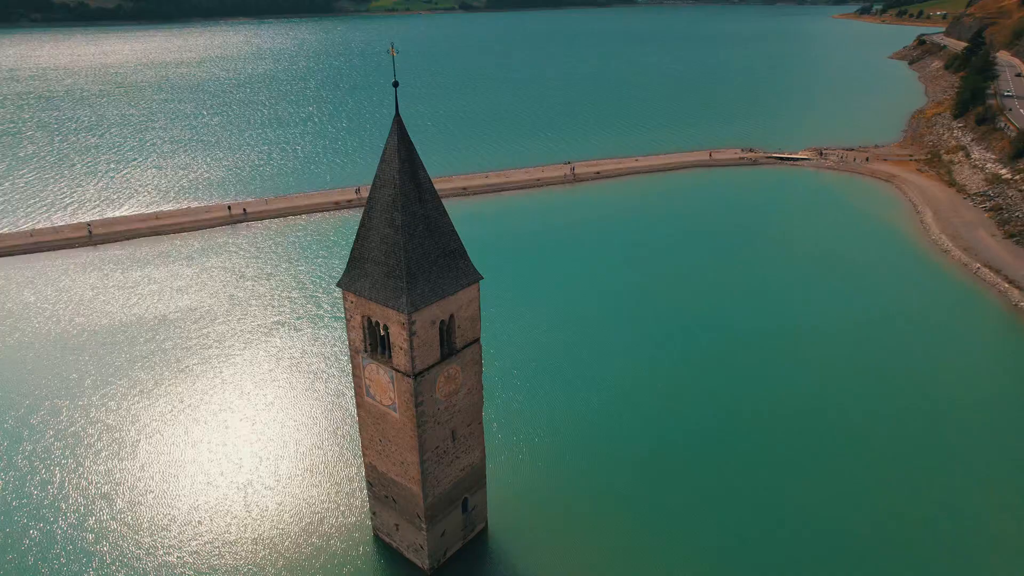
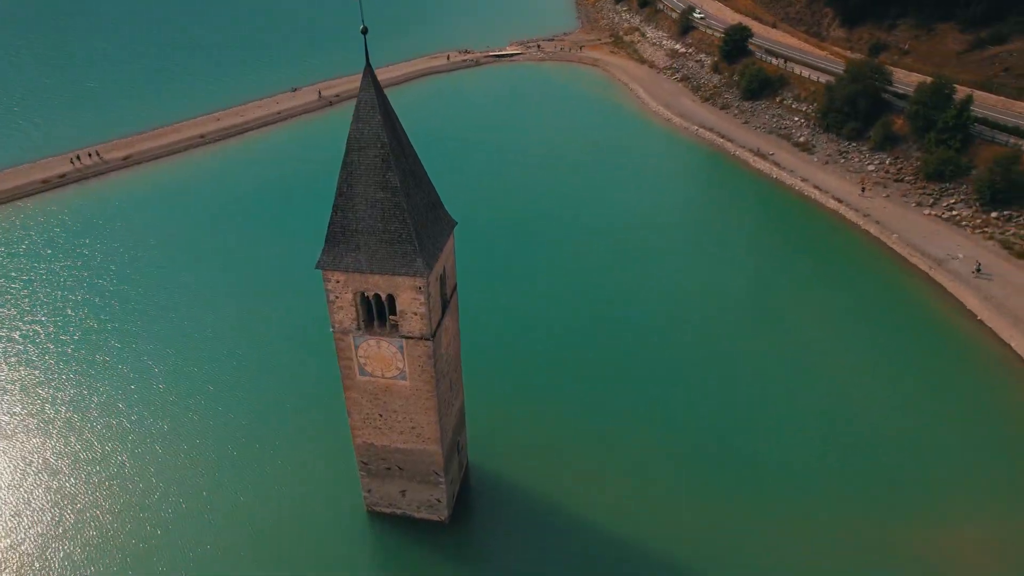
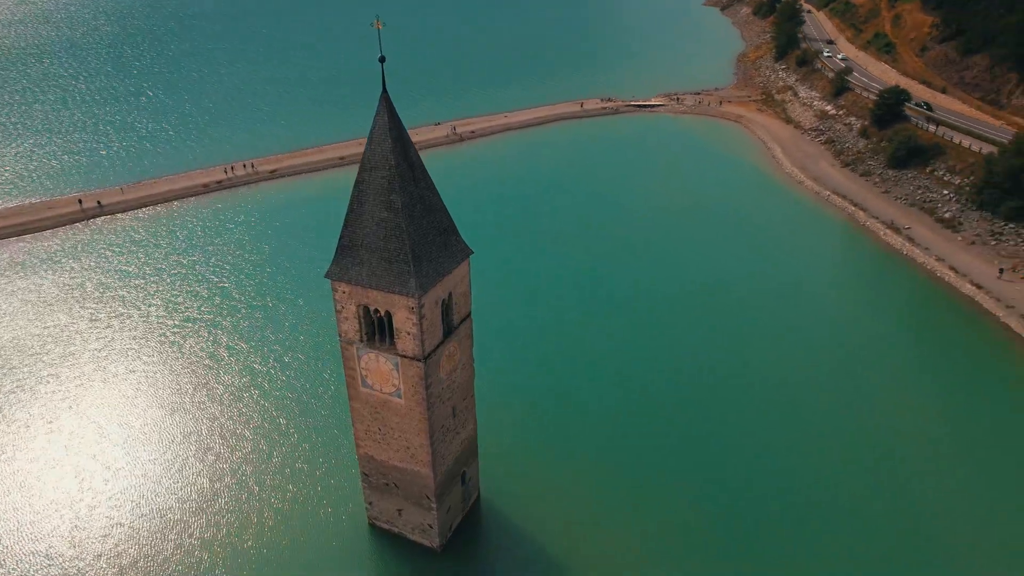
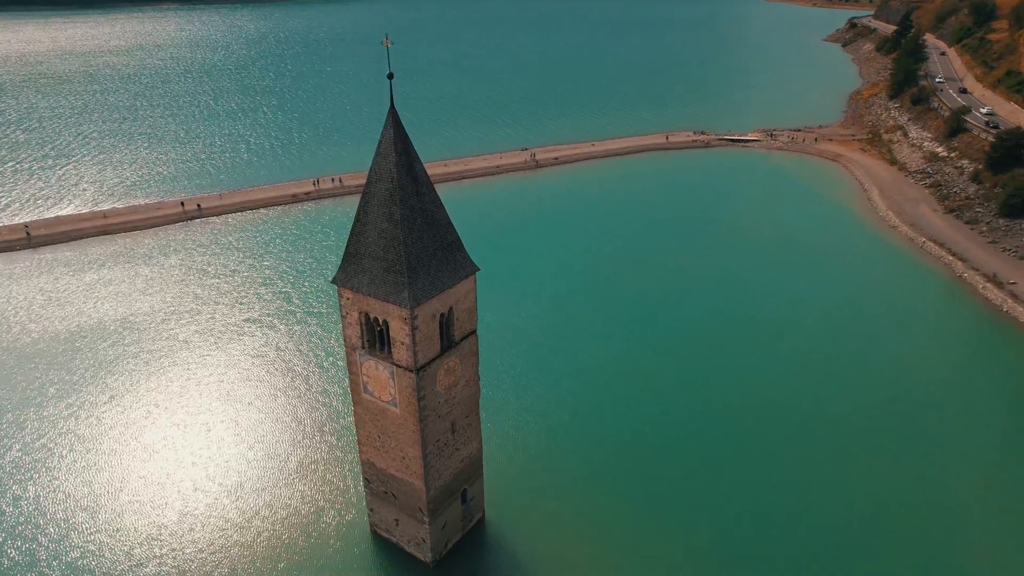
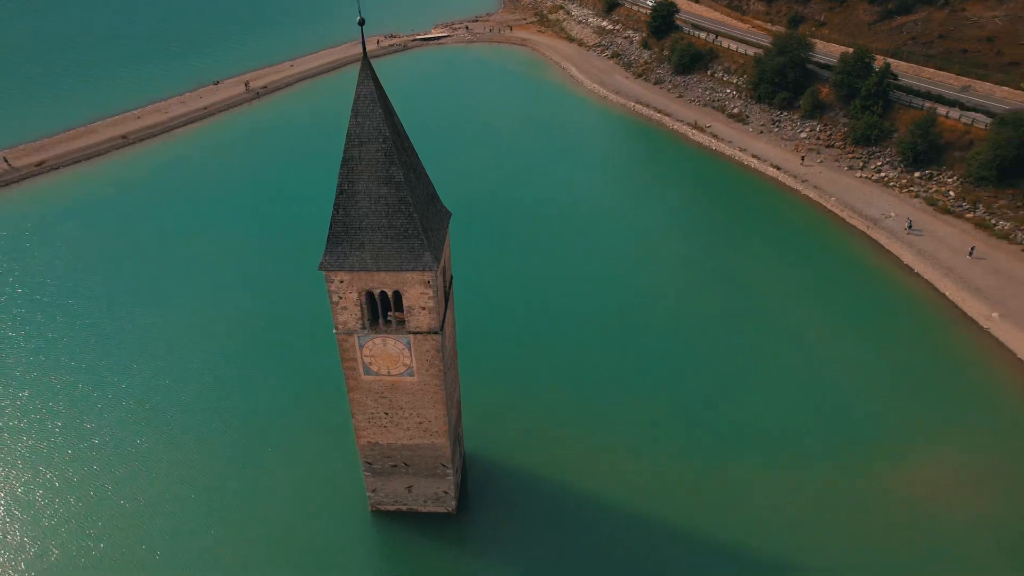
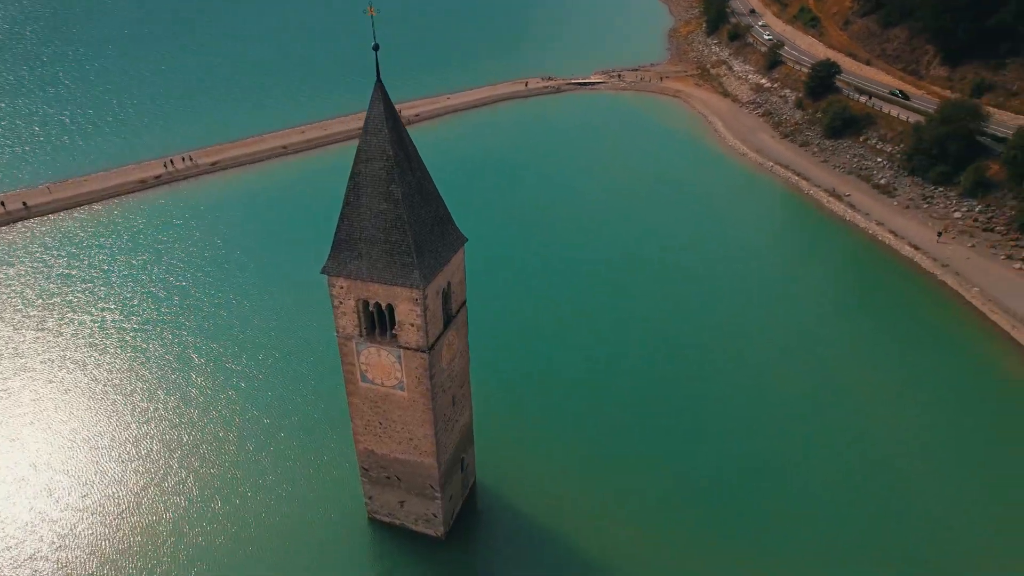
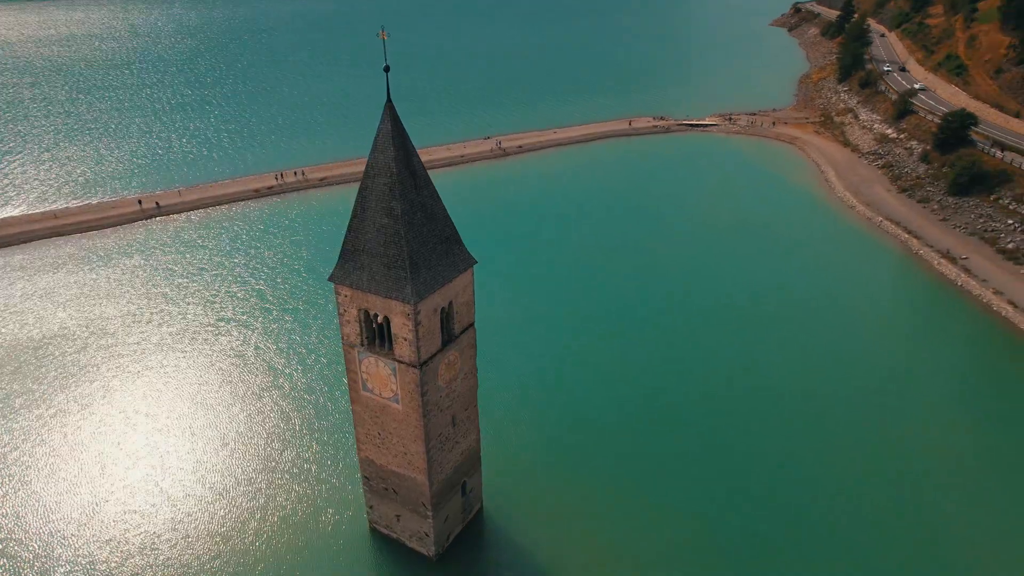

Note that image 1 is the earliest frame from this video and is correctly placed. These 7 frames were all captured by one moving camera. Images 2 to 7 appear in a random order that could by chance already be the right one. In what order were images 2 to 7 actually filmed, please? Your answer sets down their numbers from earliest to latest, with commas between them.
4, 7, 3, 6, 2, 5
